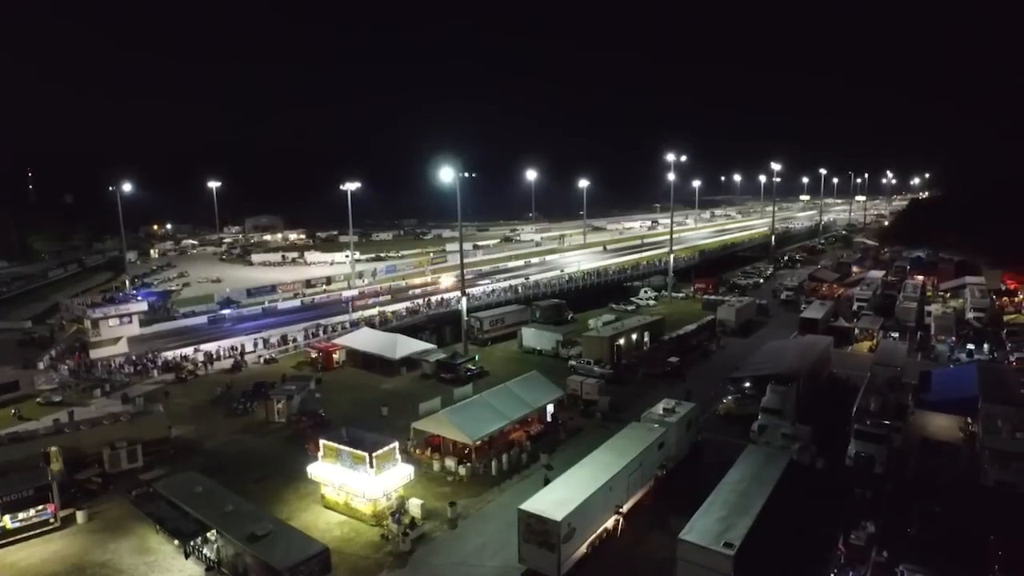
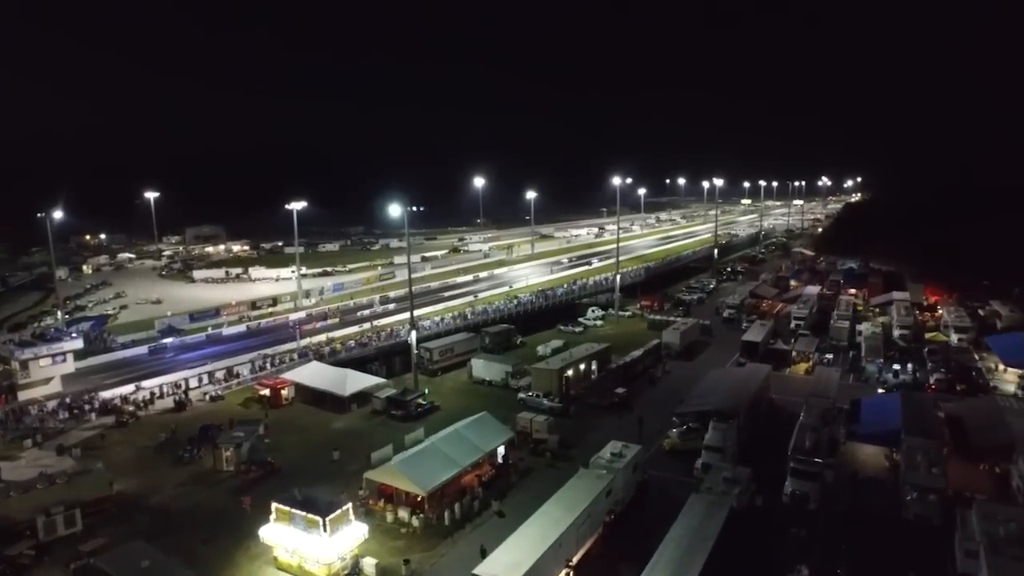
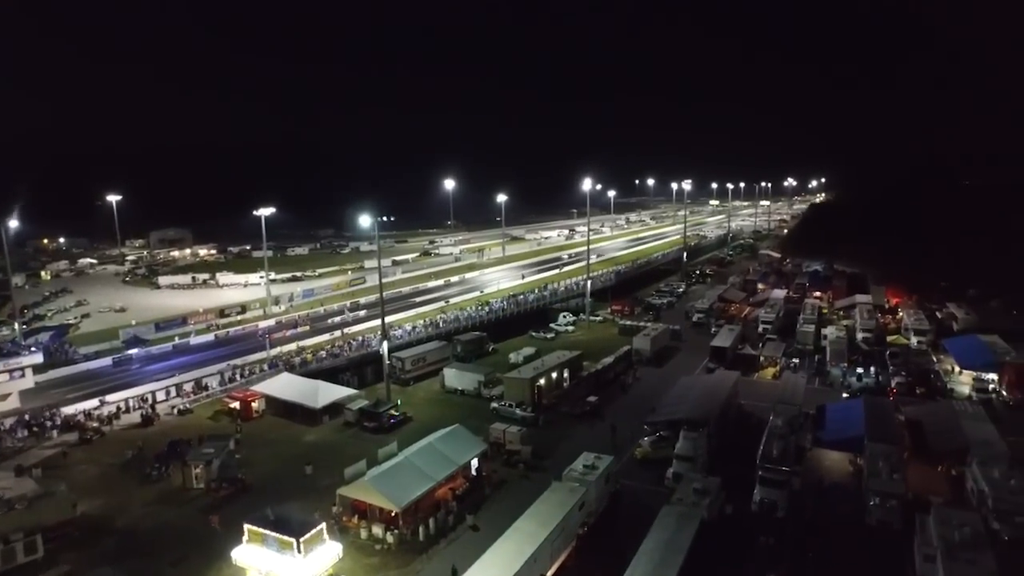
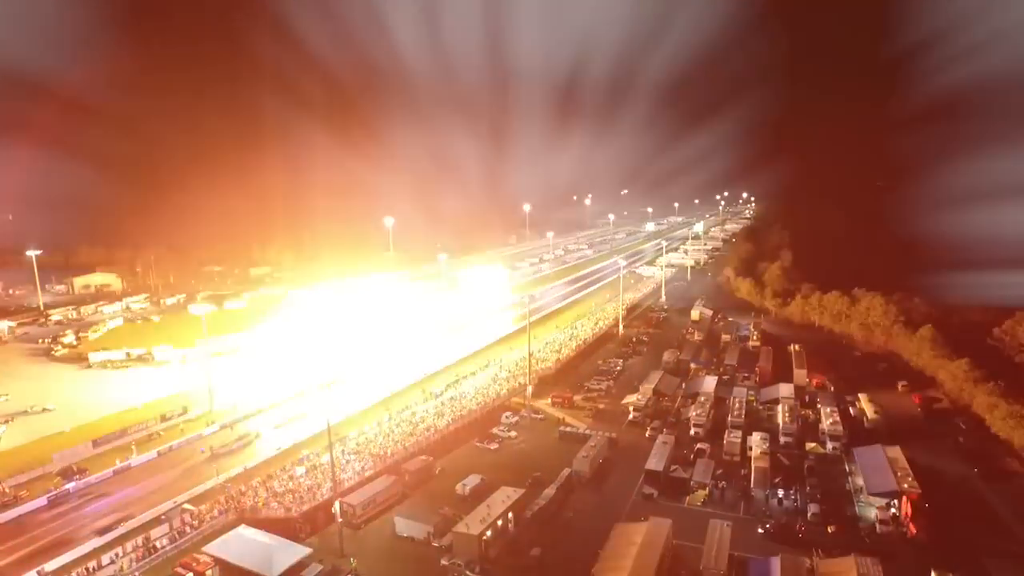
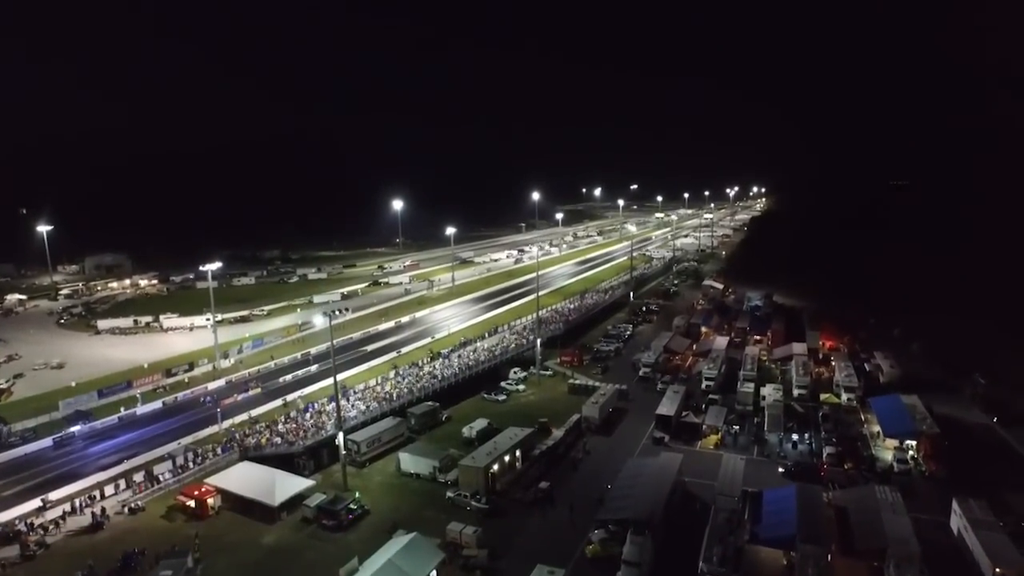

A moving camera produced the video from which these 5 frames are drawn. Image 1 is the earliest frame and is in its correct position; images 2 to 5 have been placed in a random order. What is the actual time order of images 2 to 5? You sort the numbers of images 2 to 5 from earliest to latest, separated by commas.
2, 3, 5, 4
